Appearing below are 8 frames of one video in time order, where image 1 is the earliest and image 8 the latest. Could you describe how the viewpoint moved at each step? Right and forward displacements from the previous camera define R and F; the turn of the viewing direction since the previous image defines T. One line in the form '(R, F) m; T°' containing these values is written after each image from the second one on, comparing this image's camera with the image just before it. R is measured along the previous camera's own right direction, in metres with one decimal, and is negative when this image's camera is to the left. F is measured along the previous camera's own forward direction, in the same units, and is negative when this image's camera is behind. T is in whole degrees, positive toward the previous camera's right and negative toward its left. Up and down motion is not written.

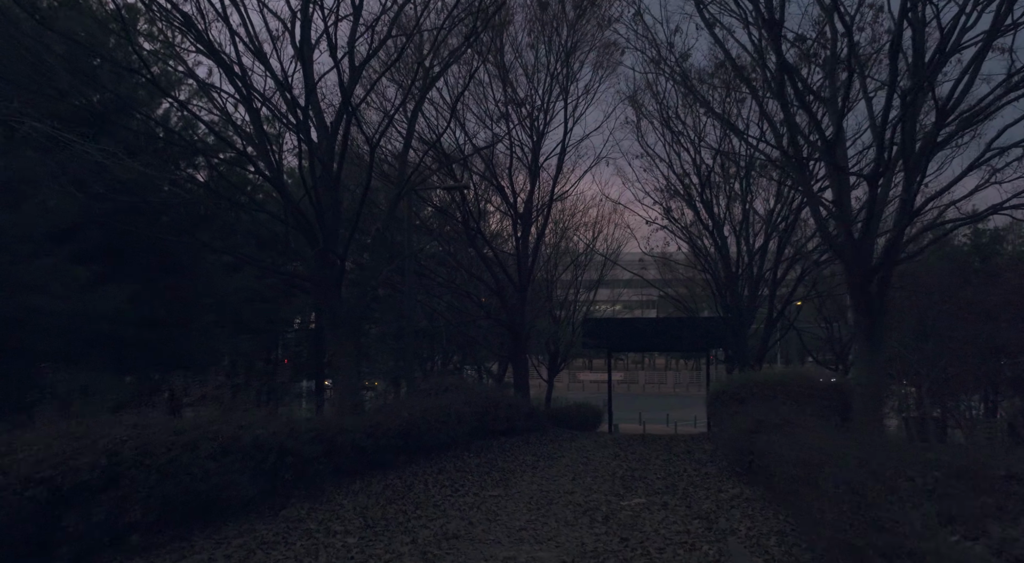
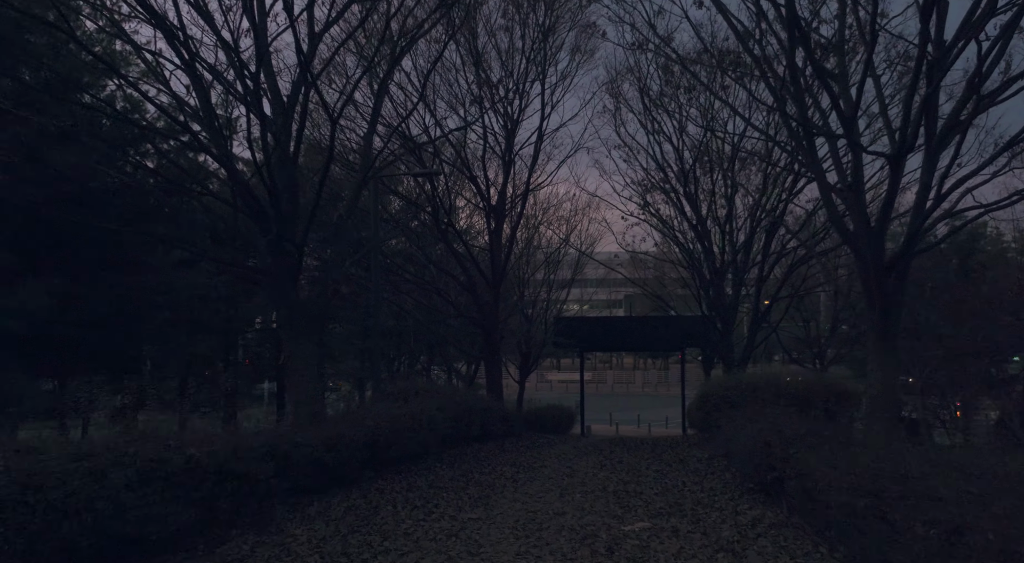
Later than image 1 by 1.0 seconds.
(-0.2, +1.1) m; +3°
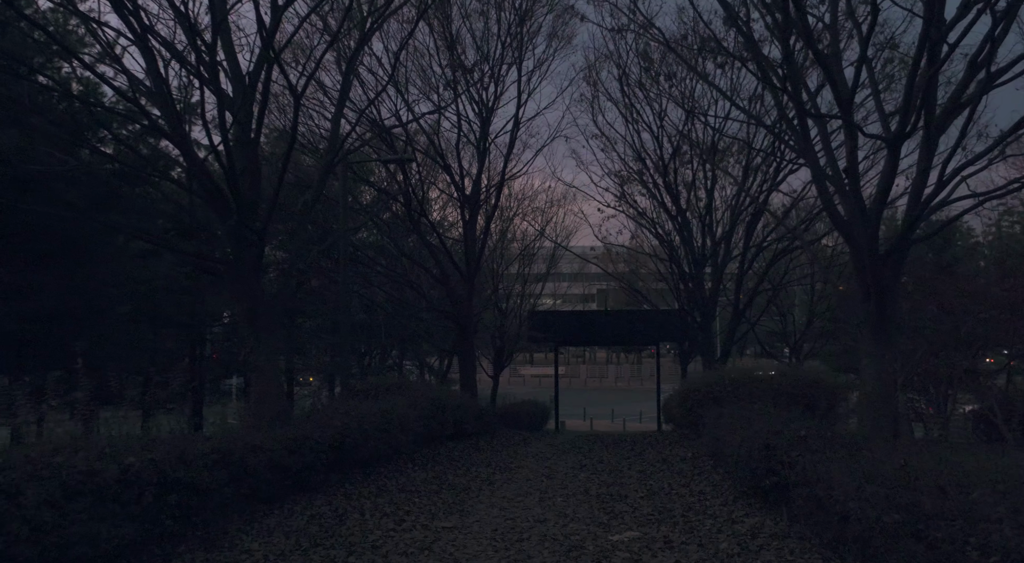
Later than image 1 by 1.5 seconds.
(-0.1, +0.6) m; +2°
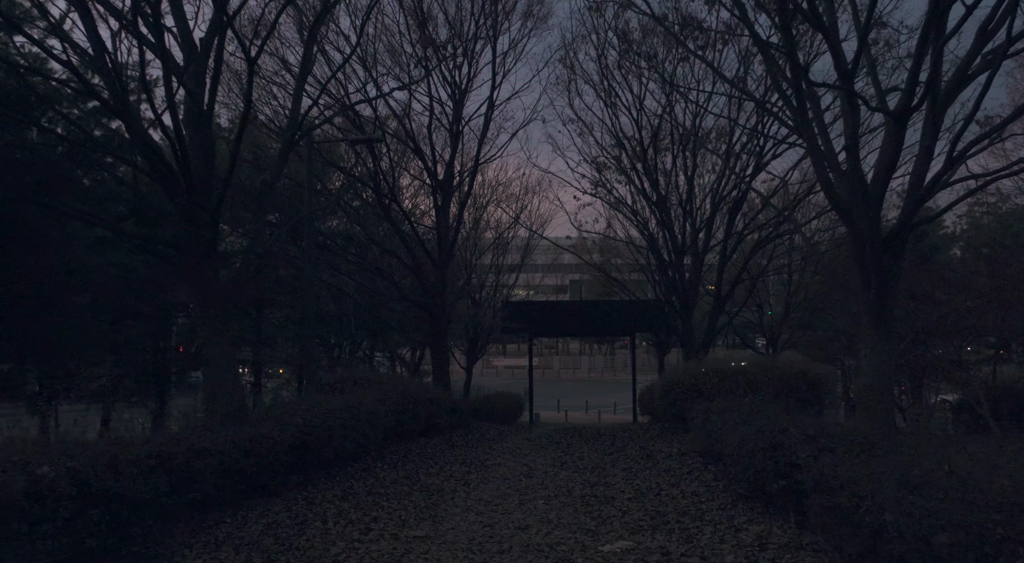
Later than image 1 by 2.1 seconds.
(-0.1, +0.7) m; +2°
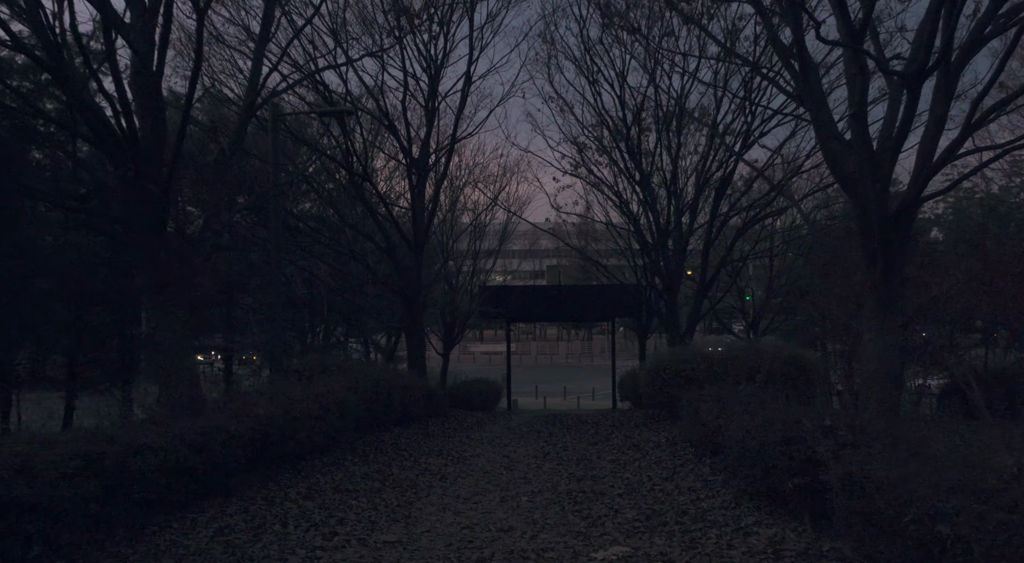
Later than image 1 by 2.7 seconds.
(0.0, +0.7) m; +2°
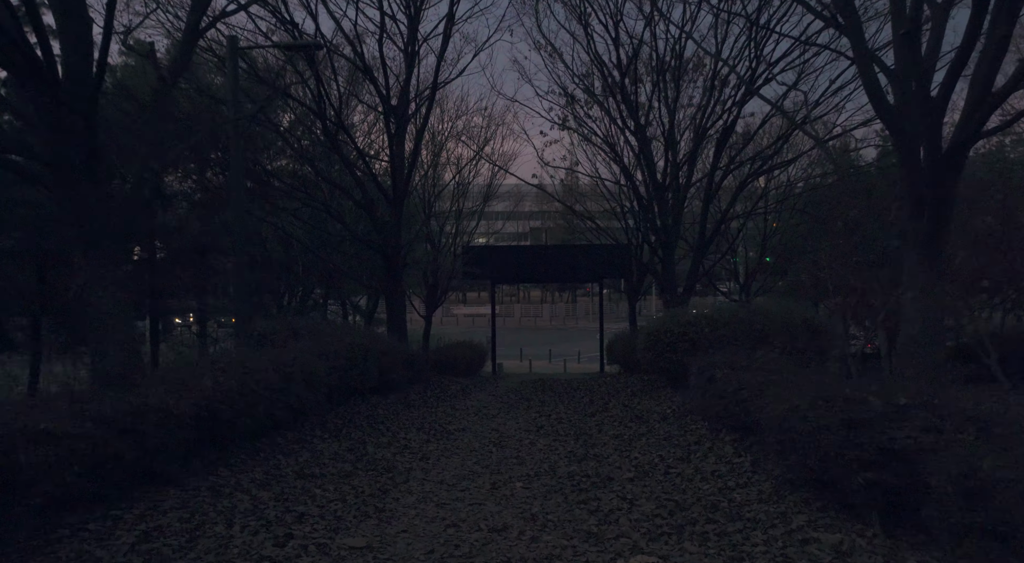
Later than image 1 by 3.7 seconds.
(-0.1, +1.1) m; +1°
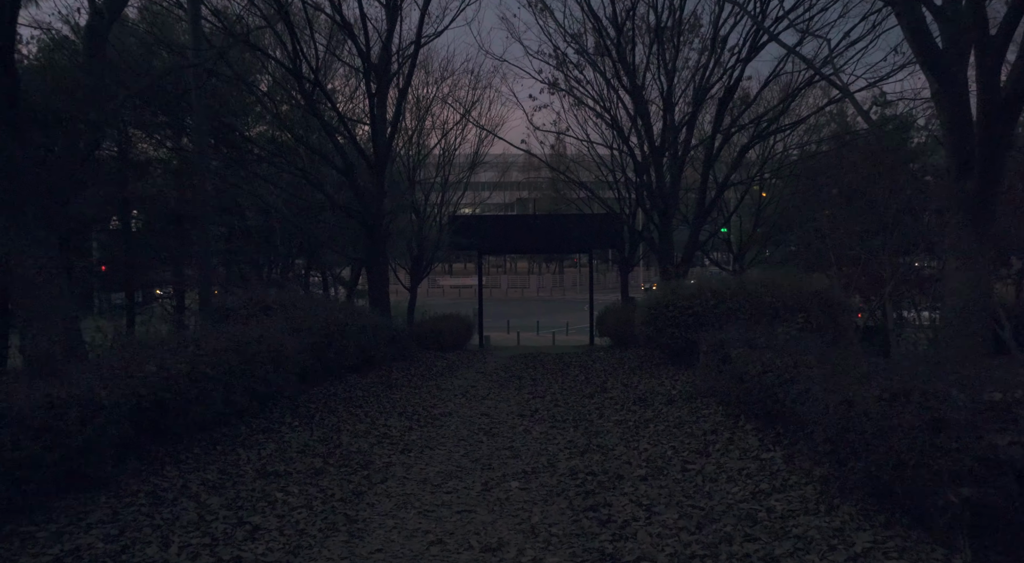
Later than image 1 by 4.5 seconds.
(-0.1, +0.9) m; +1°
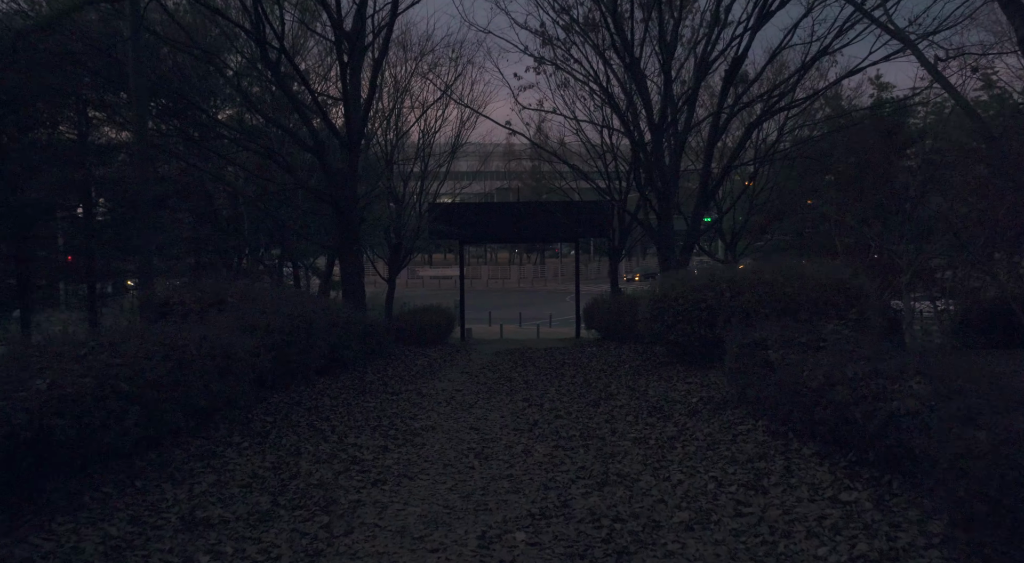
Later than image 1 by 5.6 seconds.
(-0.1, +1.3) m; +2°
